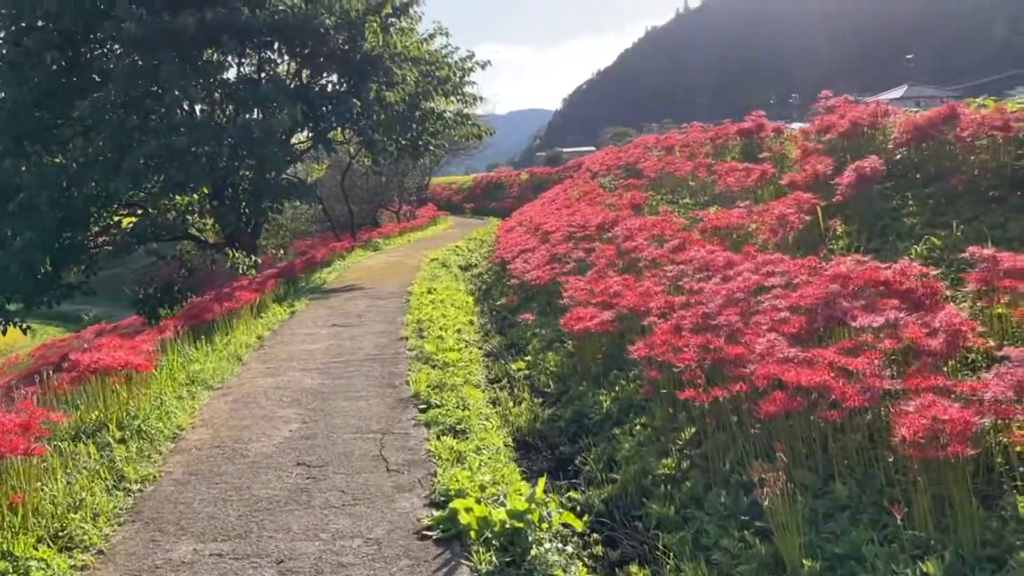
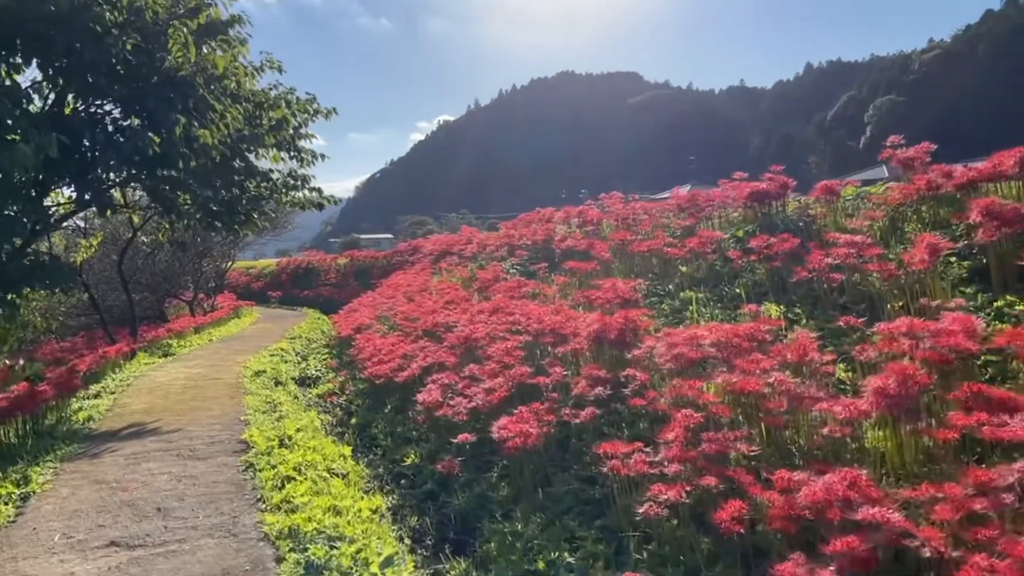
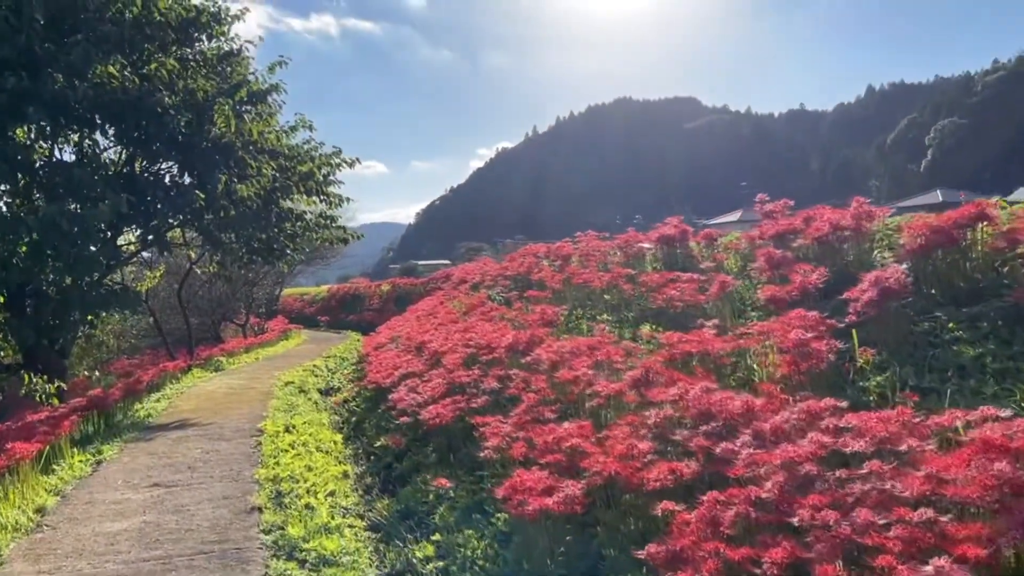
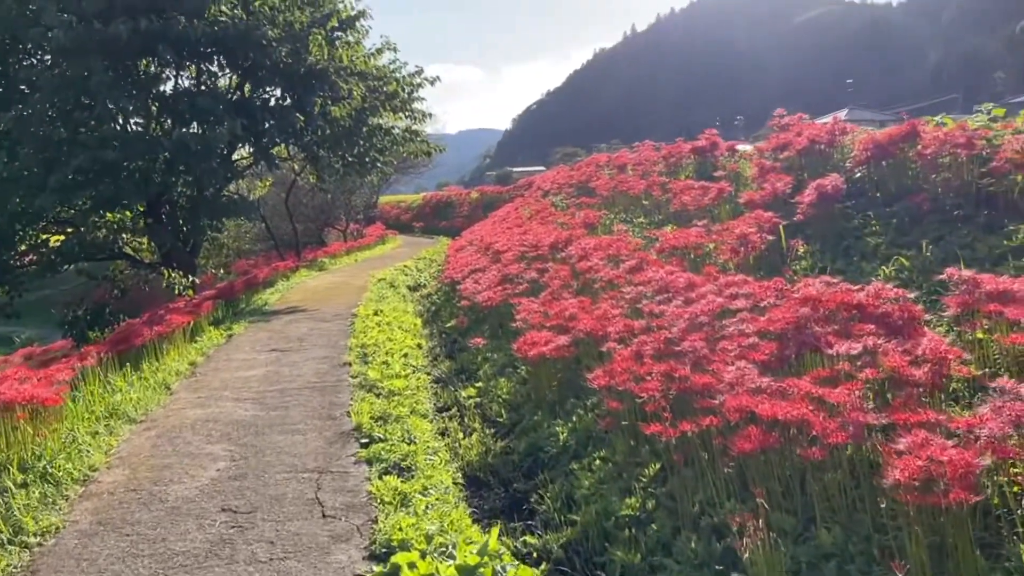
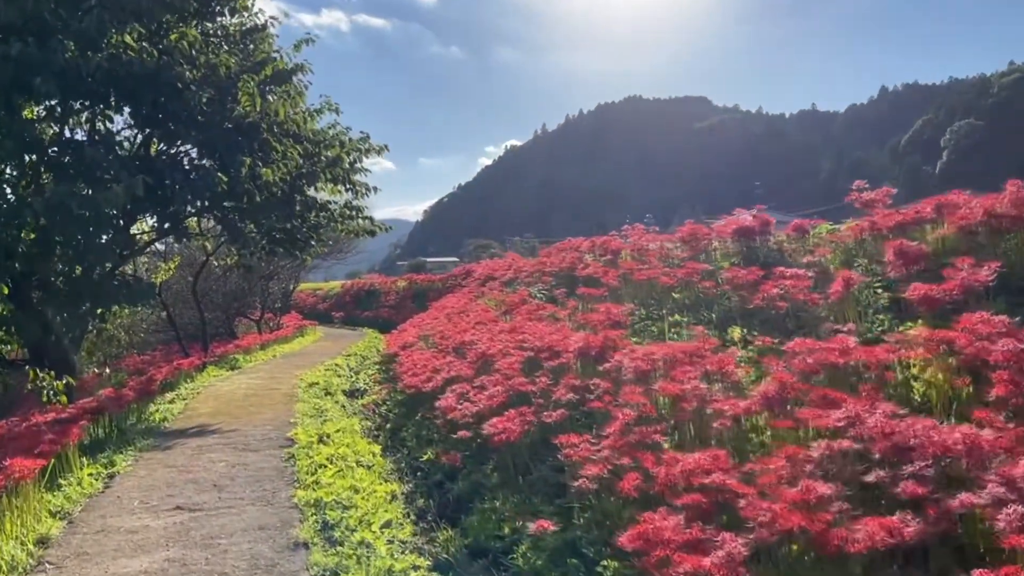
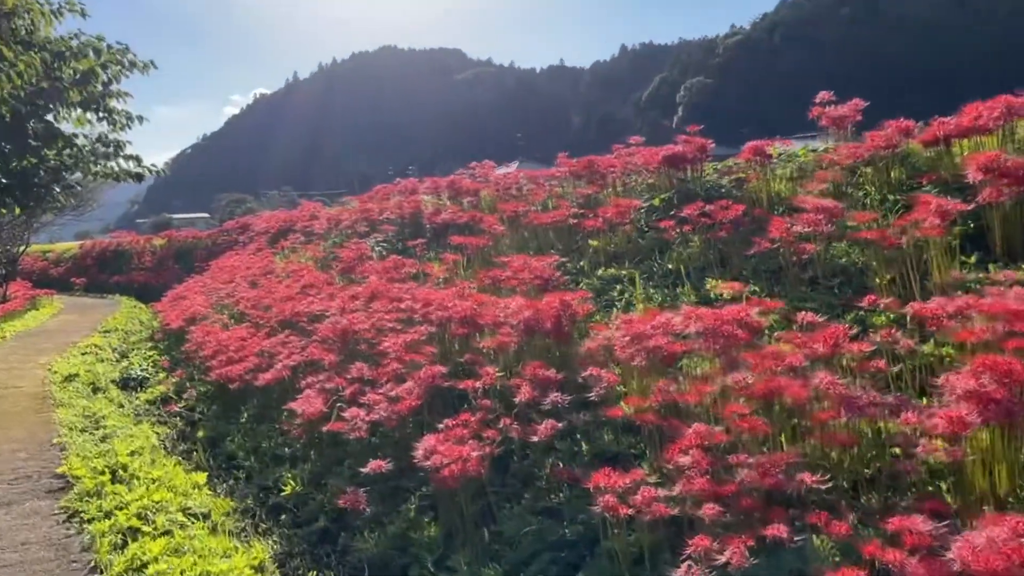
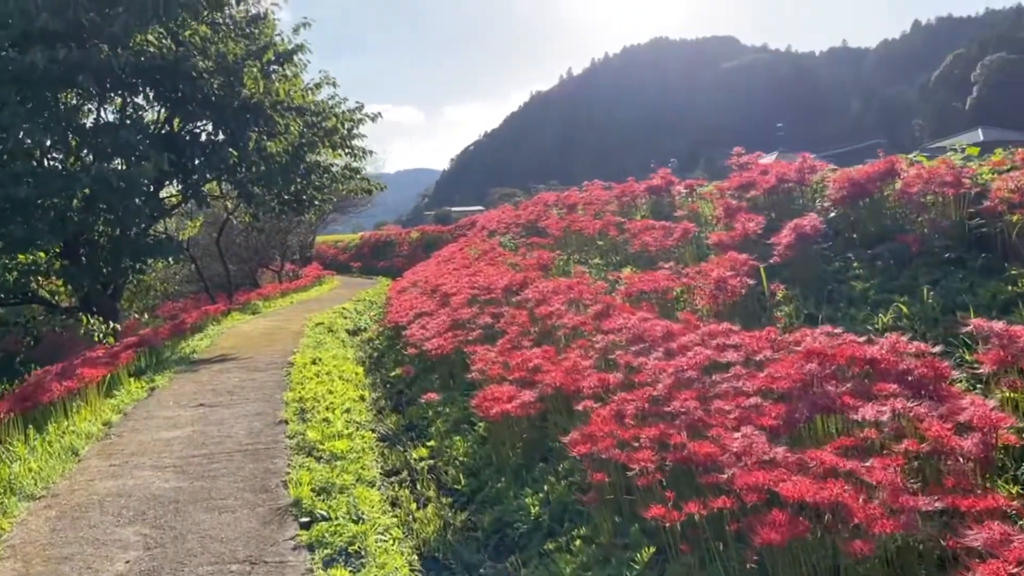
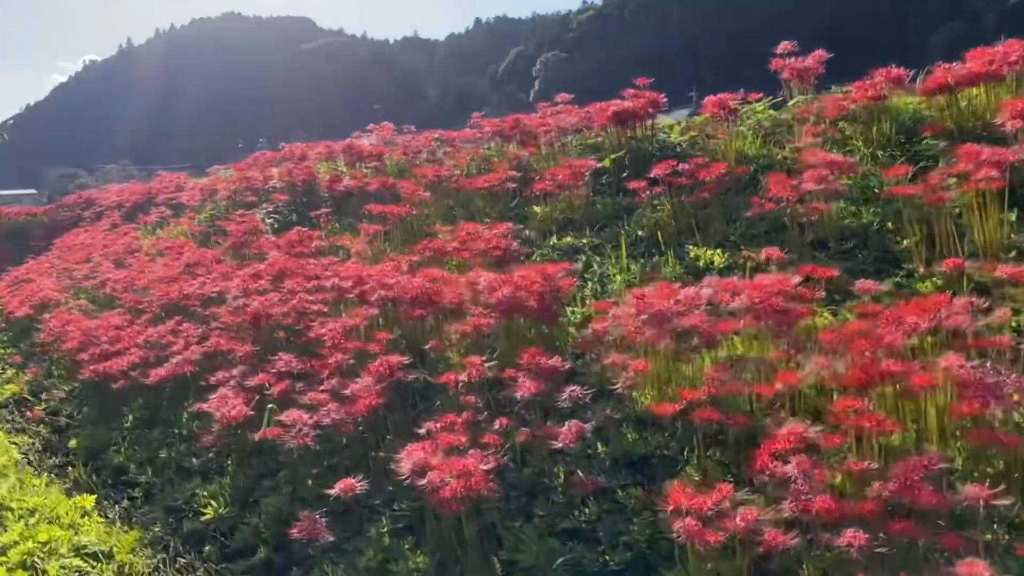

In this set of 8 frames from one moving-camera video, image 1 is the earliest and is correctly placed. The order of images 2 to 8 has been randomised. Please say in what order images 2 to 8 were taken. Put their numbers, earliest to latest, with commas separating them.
4, 7, 3, 5, 2, 6, 8
